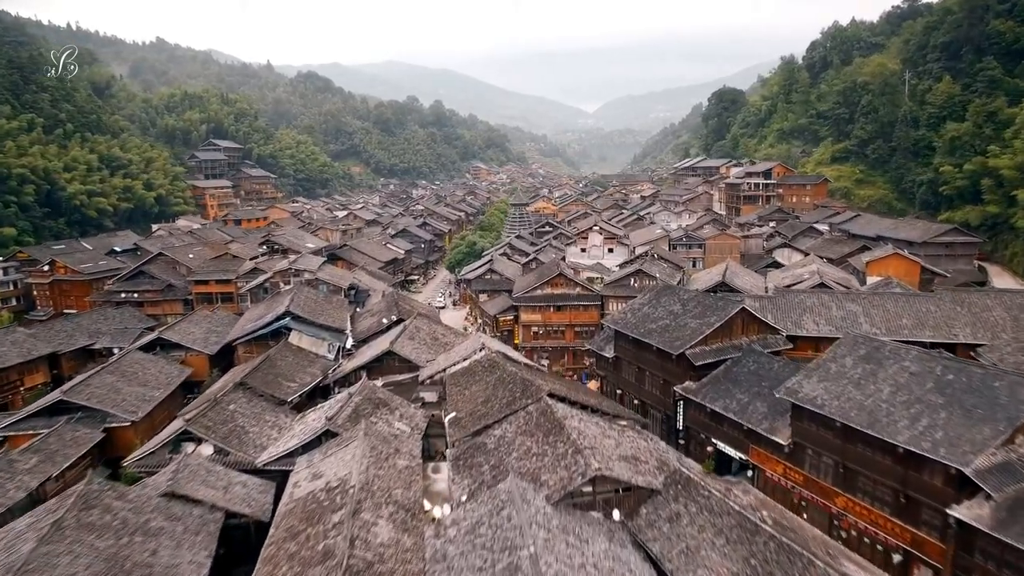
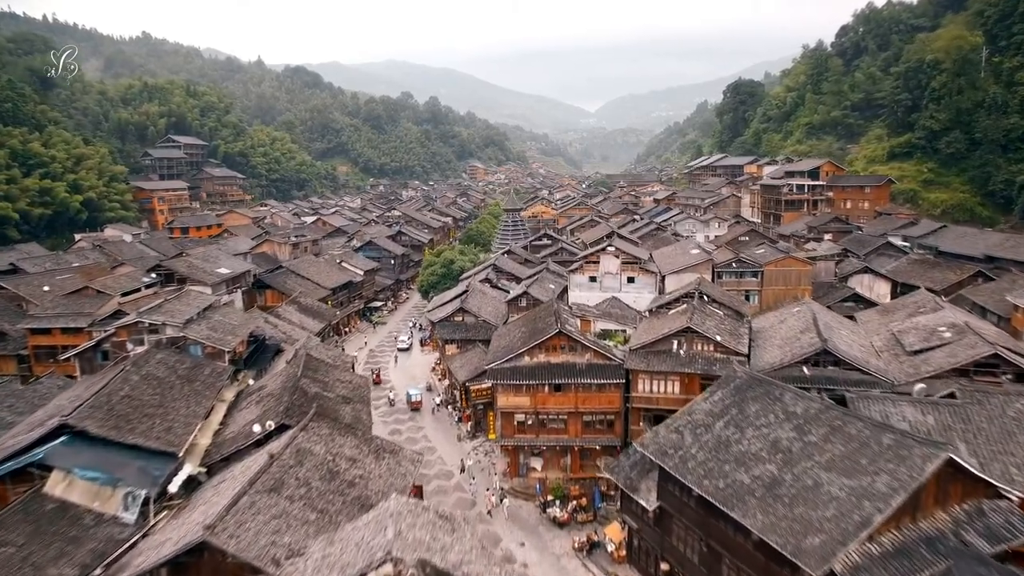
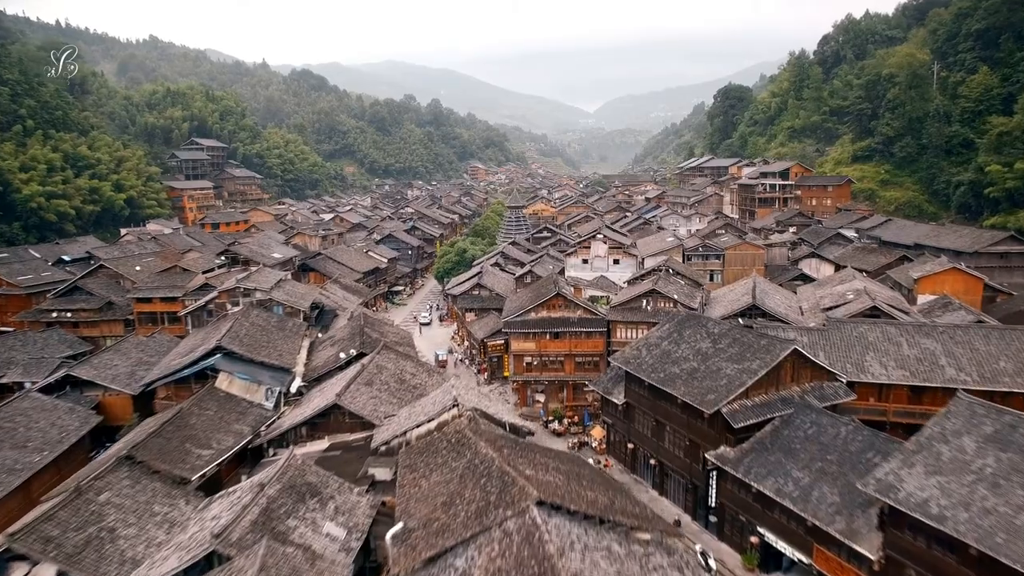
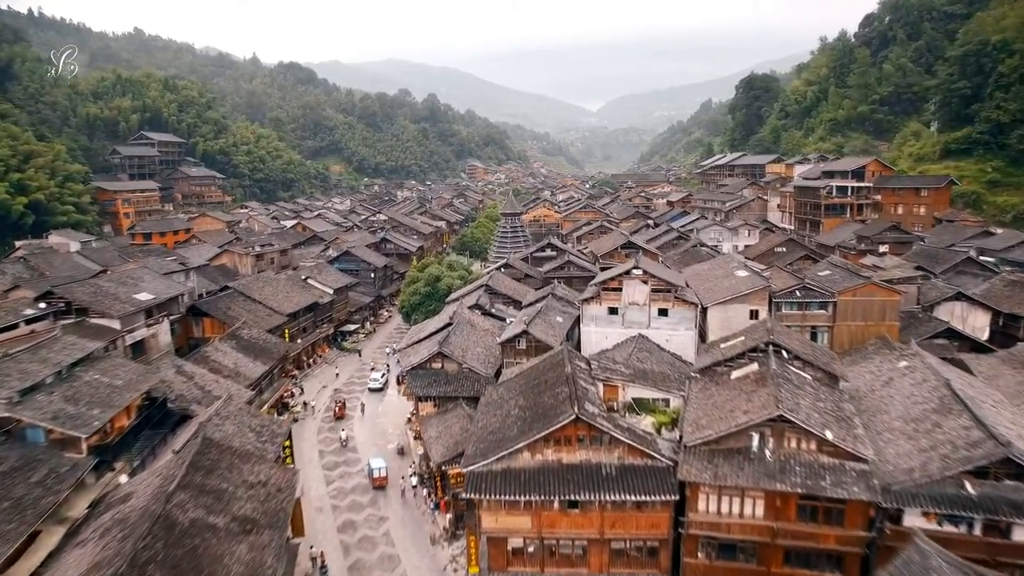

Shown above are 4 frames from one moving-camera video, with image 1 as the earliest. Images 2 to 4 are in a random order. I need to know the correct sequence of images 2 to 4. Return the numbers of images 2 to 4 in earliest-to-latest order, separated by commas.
3, 2, 4
